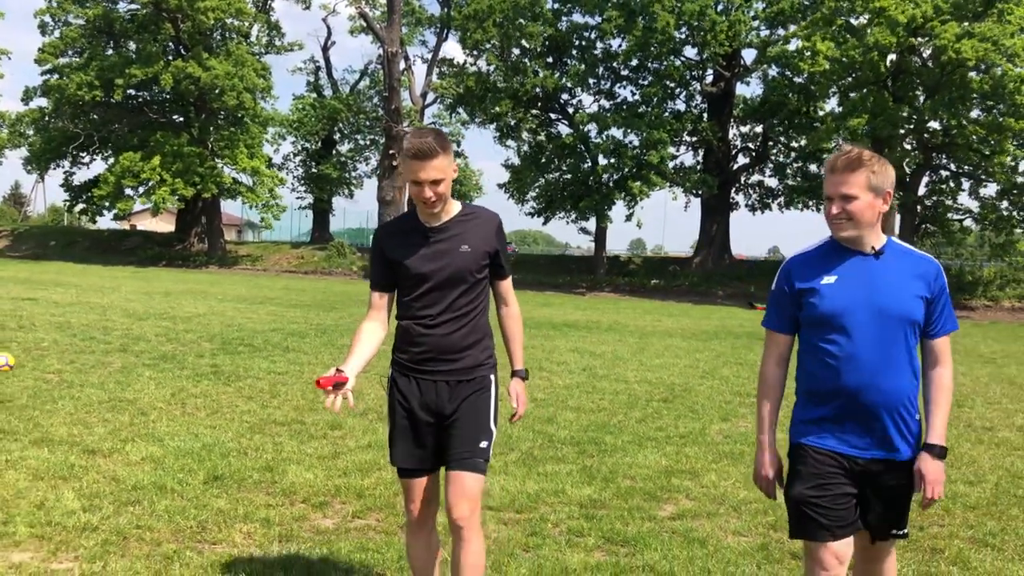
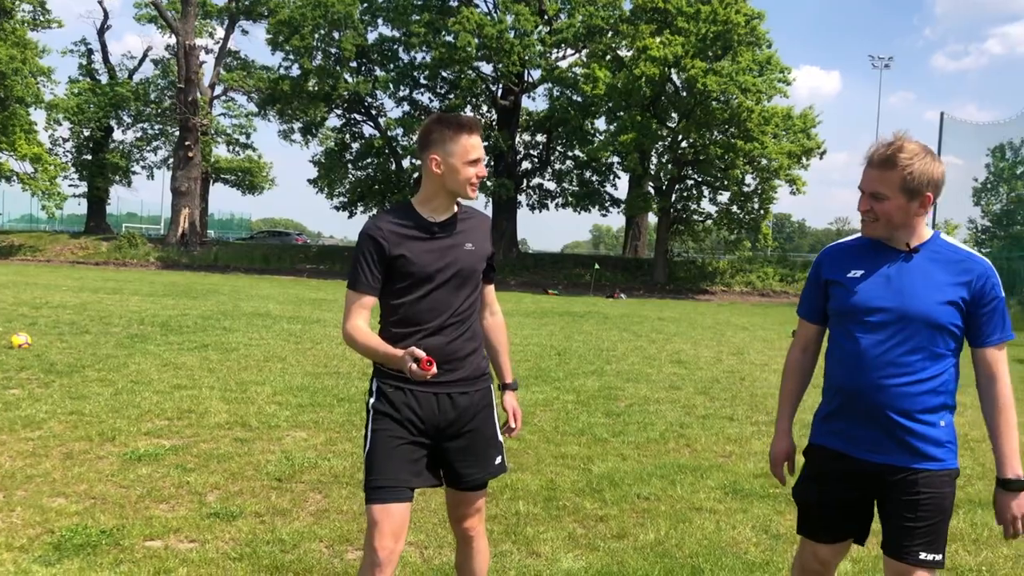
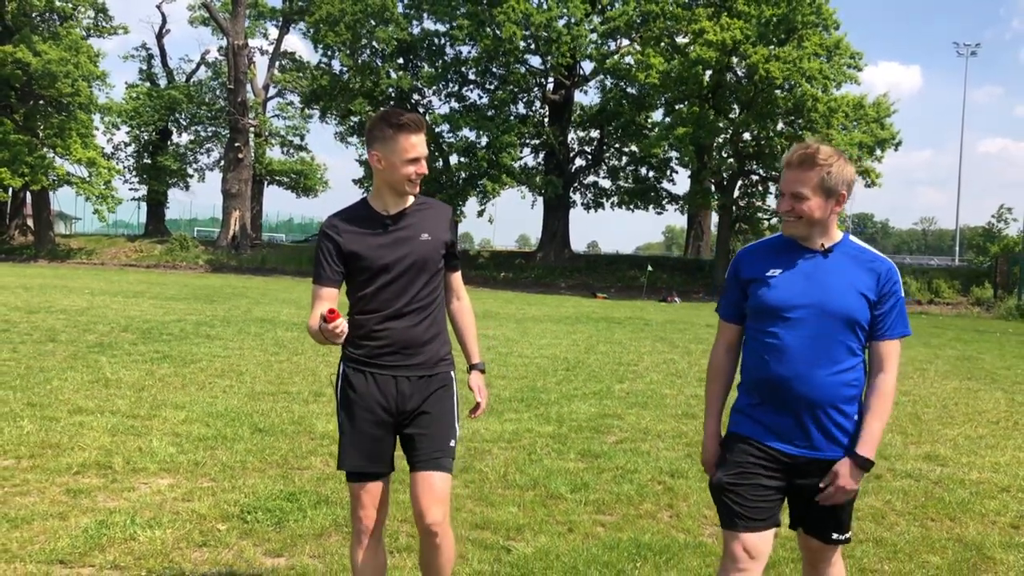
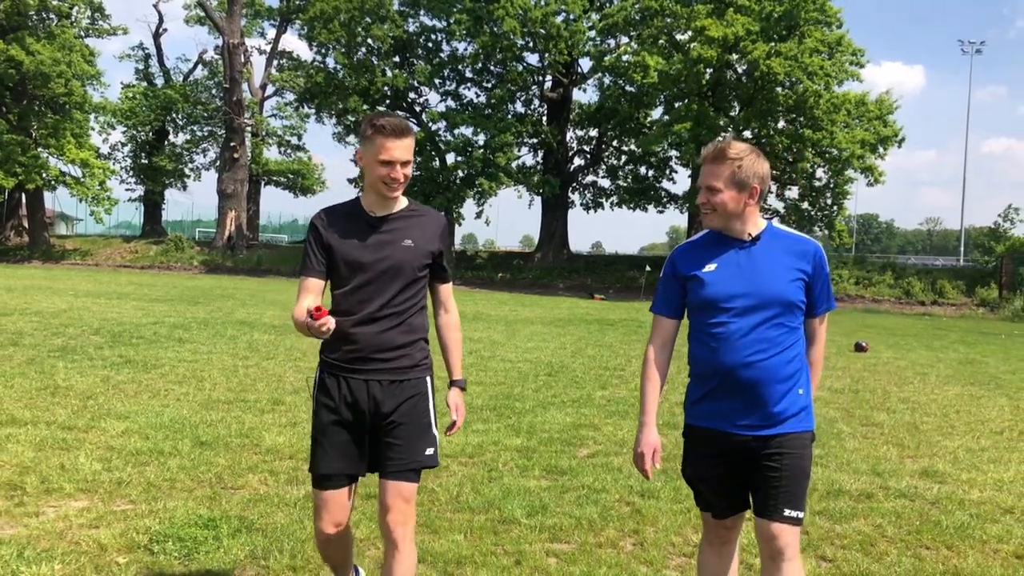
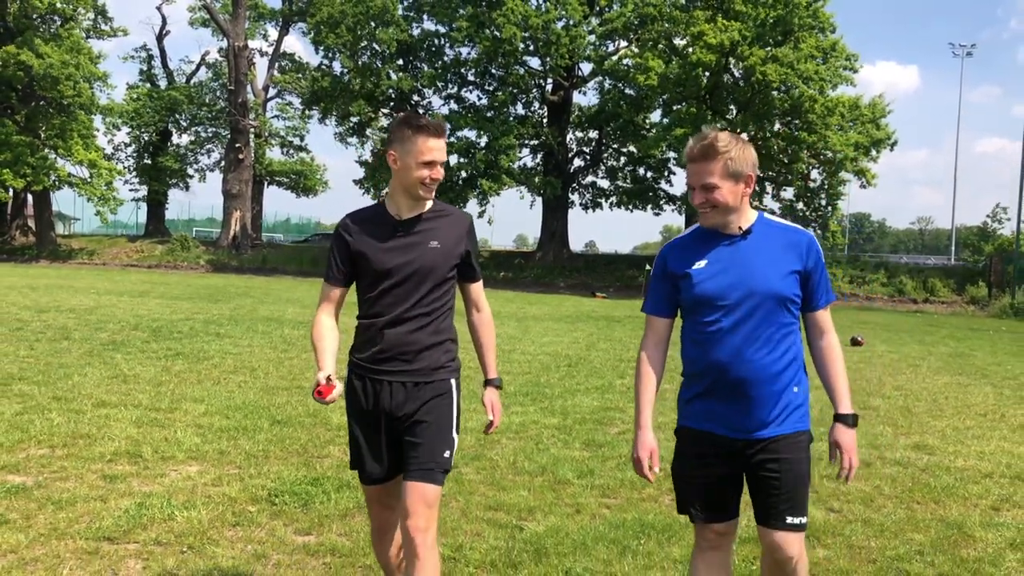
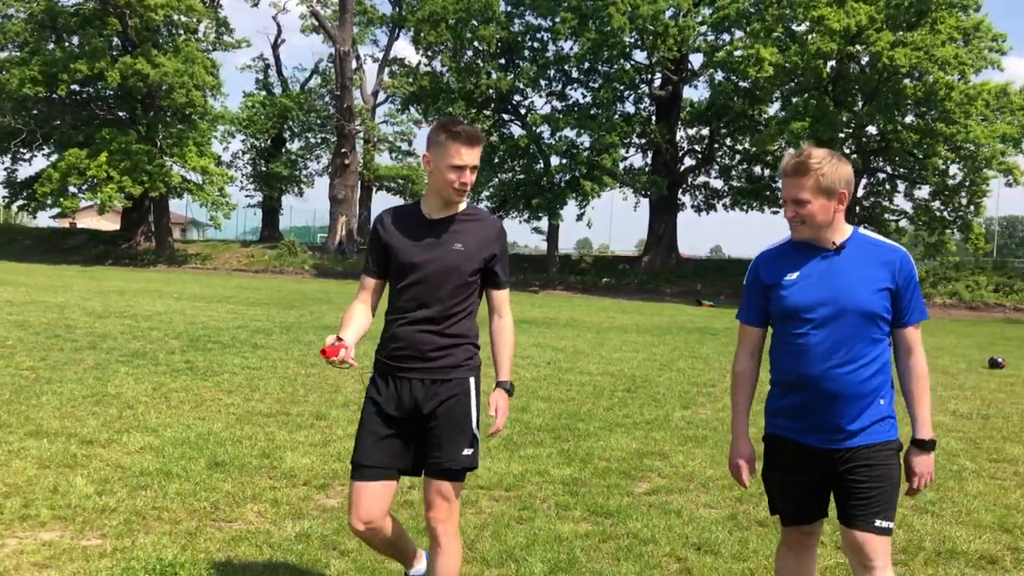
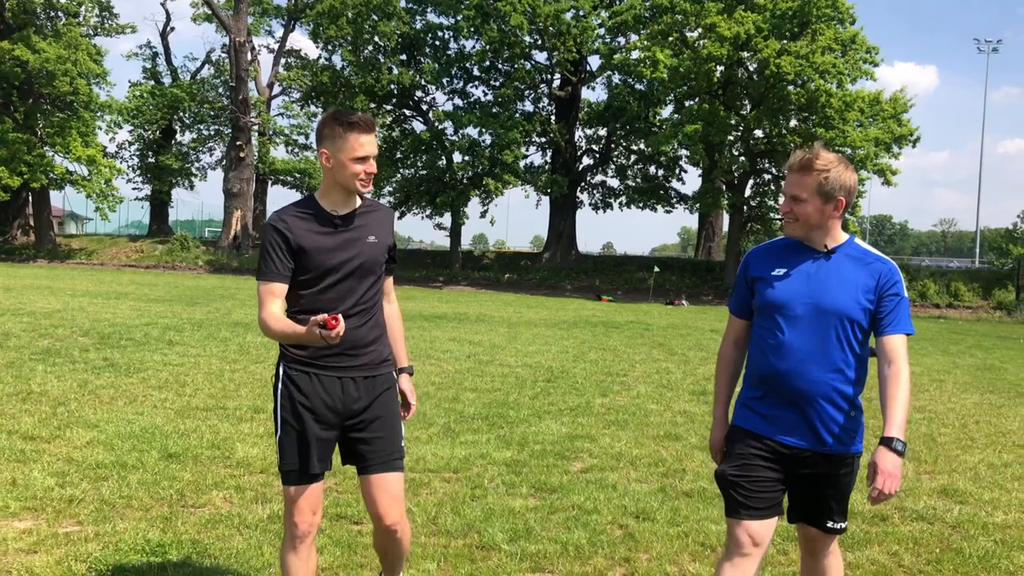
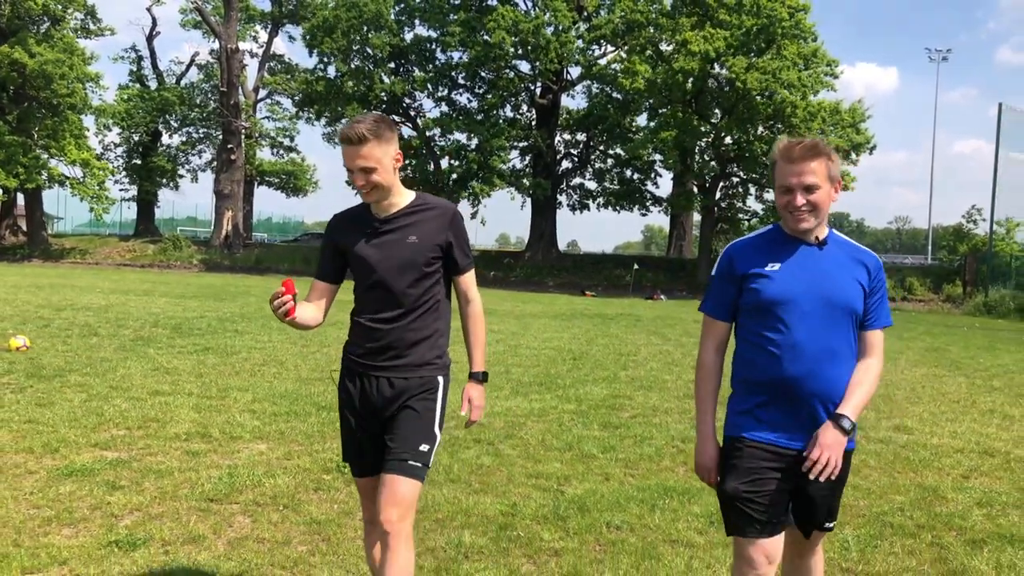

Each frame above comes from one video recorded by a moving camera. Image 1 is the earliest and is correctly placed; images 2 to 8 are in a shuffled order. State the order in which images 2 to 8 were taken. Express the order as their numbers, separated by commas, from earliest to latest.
6, 7, 4, 3, 5, 8, 2
